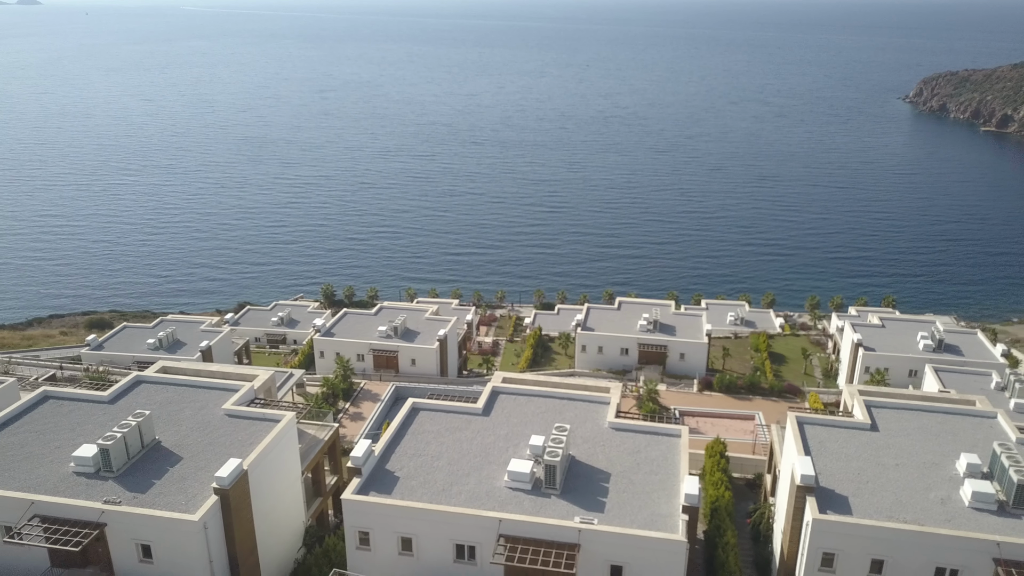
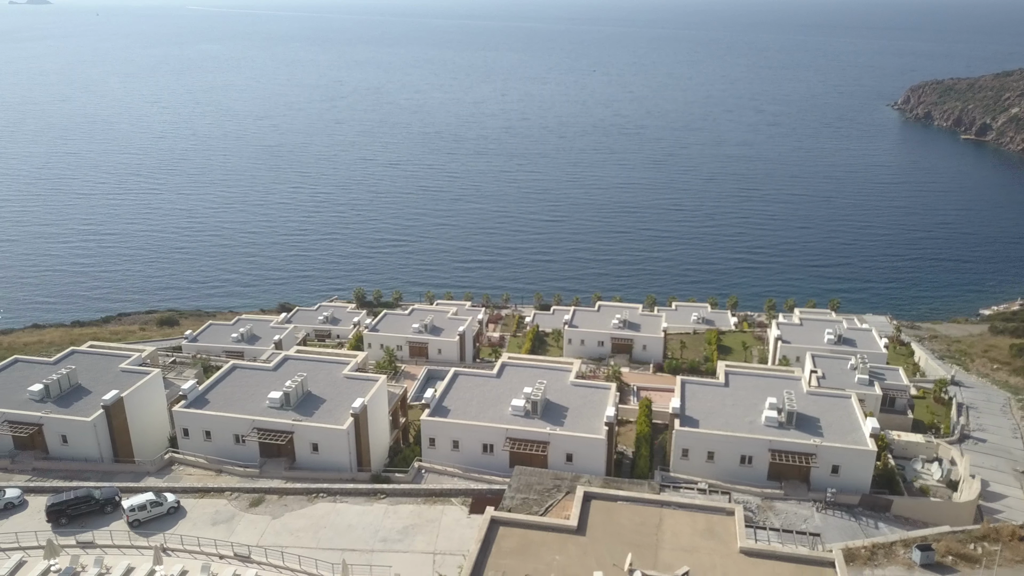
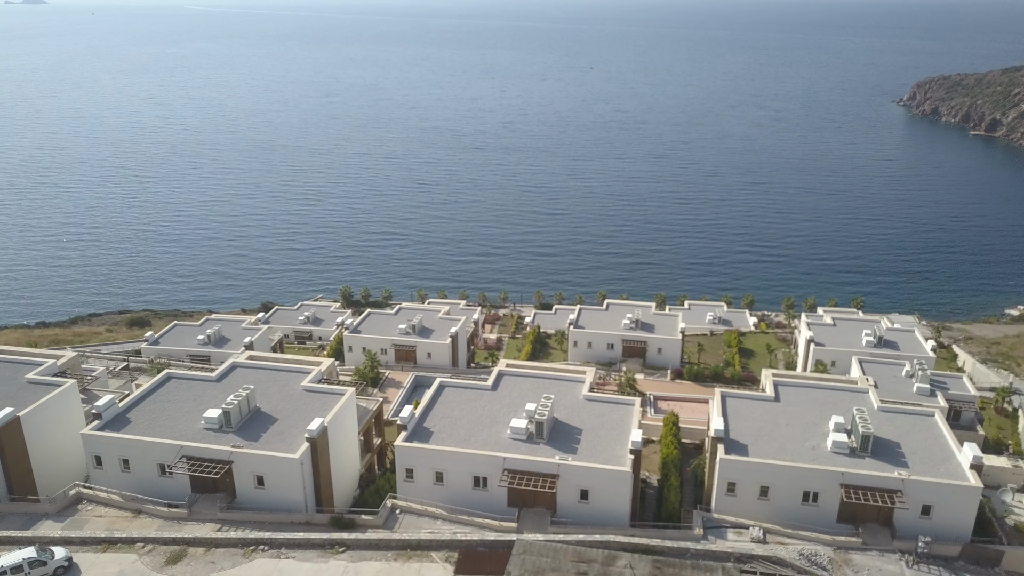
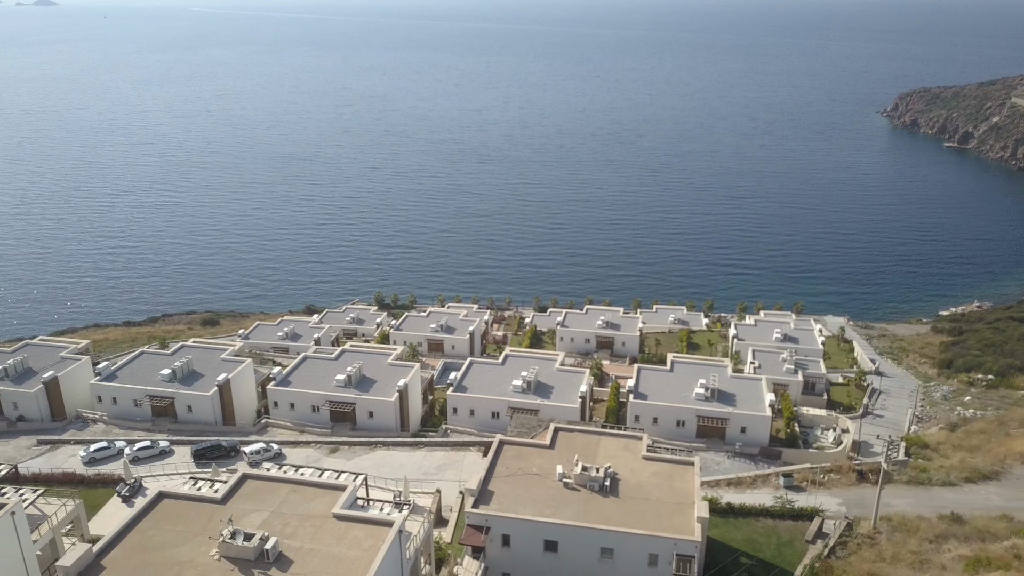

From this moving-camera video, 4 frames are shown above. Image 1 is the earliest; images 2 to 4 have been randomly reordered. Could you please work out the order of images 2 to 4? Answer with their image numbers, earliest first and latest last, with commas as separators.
3, 2, 4
